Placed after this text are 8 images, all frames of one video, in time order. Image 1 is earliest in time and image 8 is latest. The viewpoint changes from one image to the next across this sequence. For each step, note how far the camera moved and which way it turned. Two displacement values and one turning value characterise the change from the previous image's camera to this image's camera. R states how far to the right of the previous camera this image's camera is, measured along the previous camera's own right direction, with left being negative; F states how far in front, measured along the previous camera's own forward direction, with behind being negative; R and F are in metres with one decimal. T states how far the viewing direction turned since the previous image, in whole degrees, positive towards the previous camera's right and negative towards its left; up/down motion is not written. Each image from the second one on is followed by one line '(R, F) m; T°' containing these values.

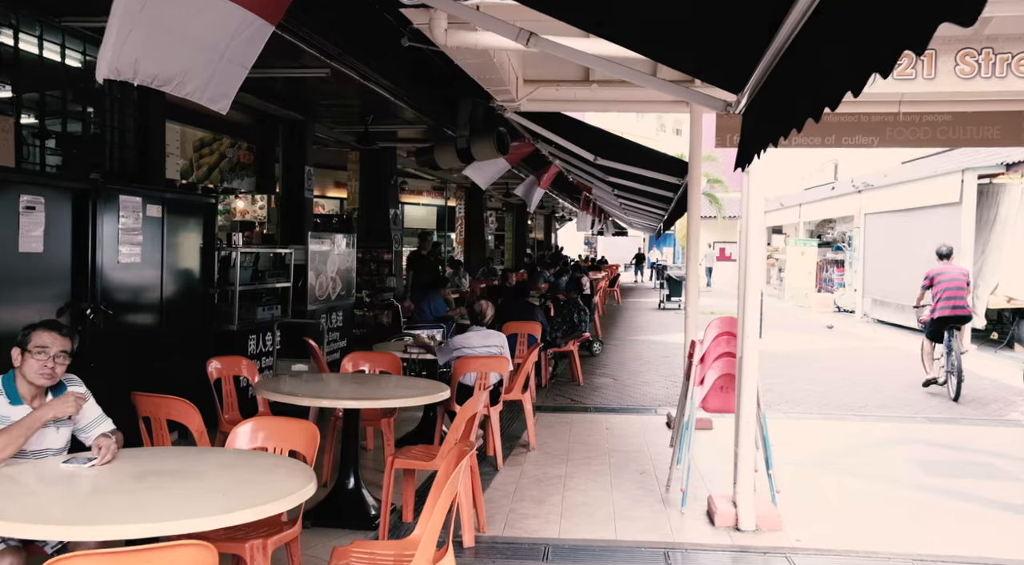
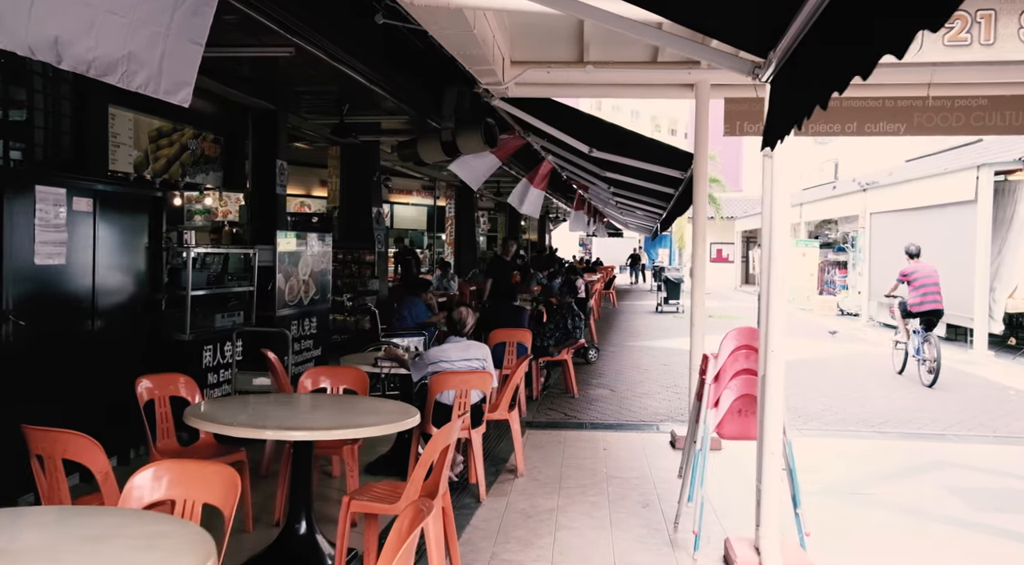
(+0.1, +0.7) m; 0°
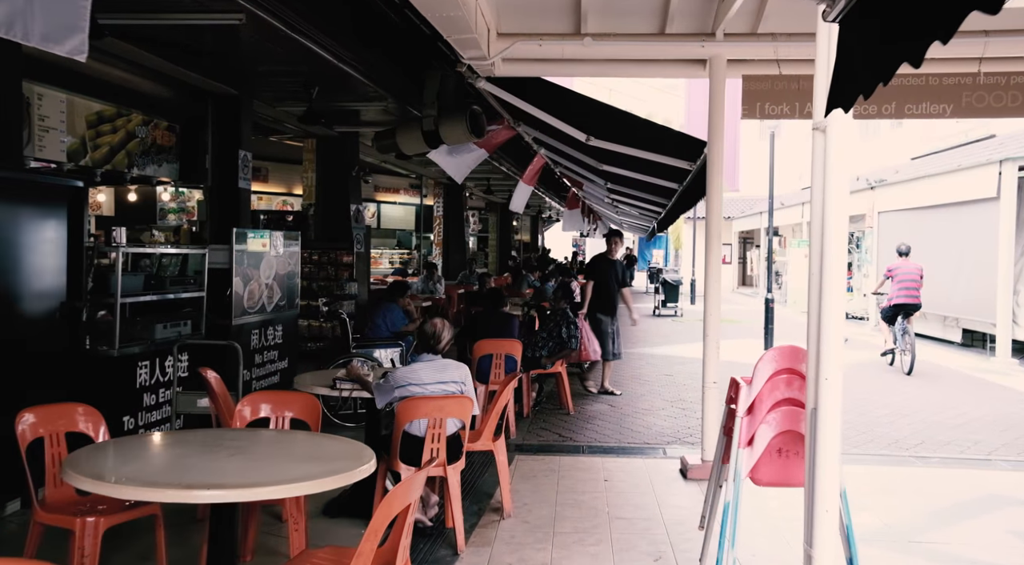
(+0.1, +0.8) m; +1°
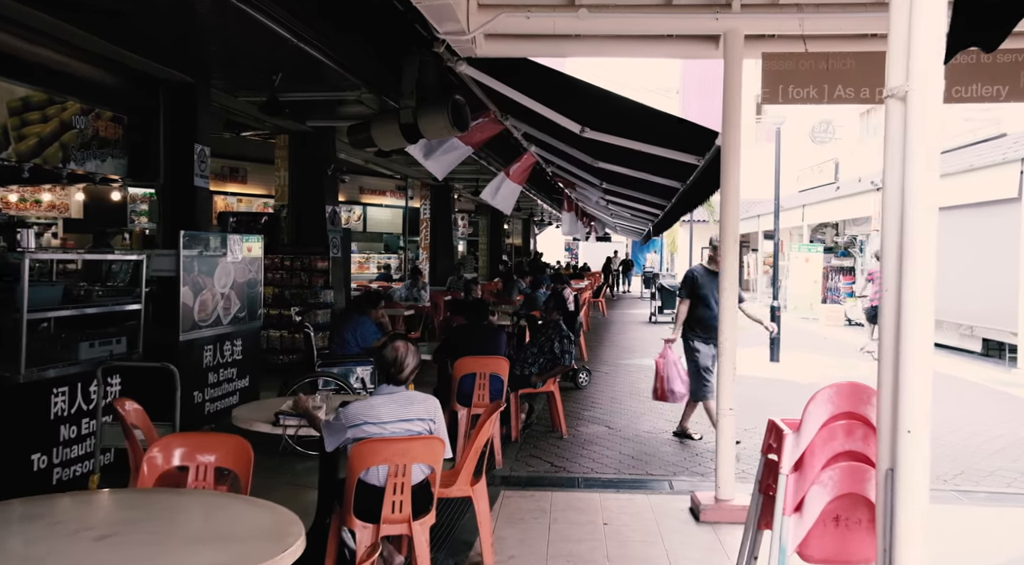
(+0.1, +0.8) m; +1°
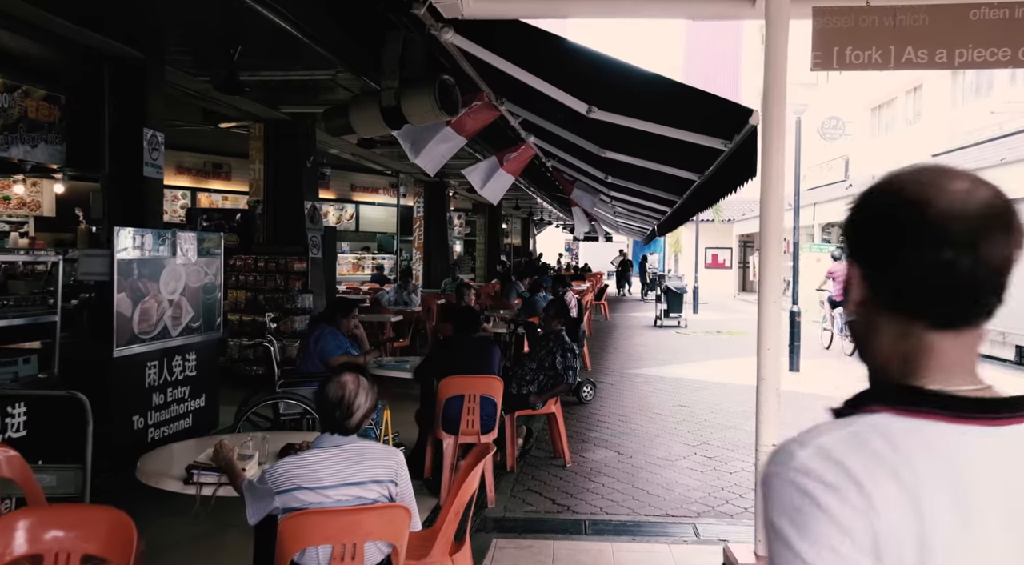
(0.0, +0.9) m; 0°
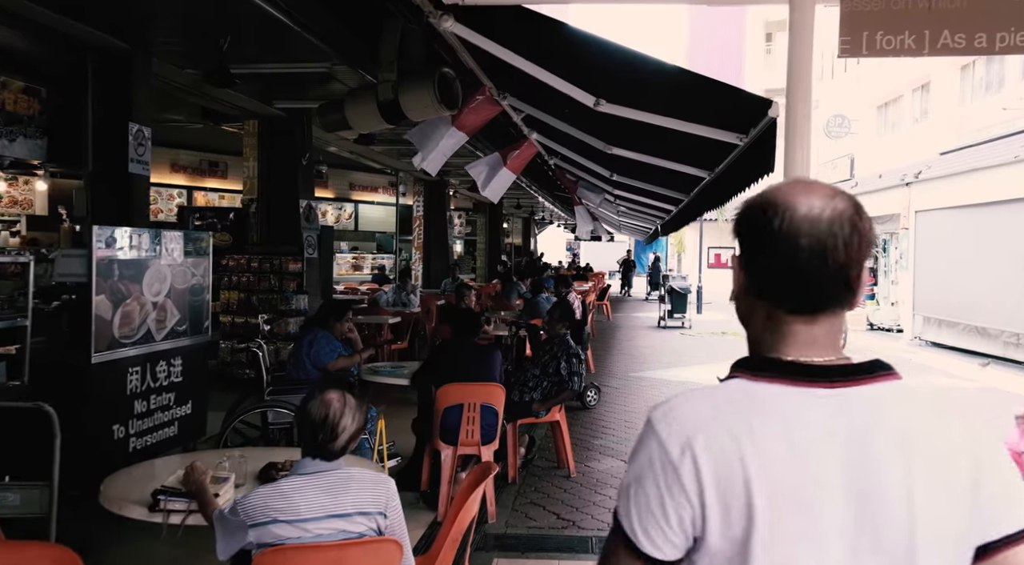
(0.0, +0.3) m; 0°
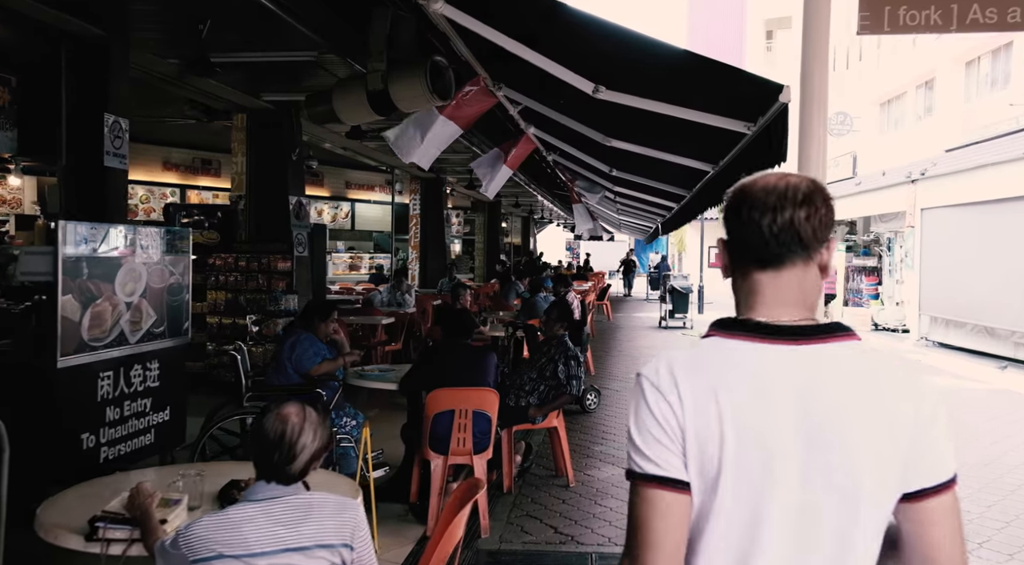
(0.0, +0.3) m; 0°
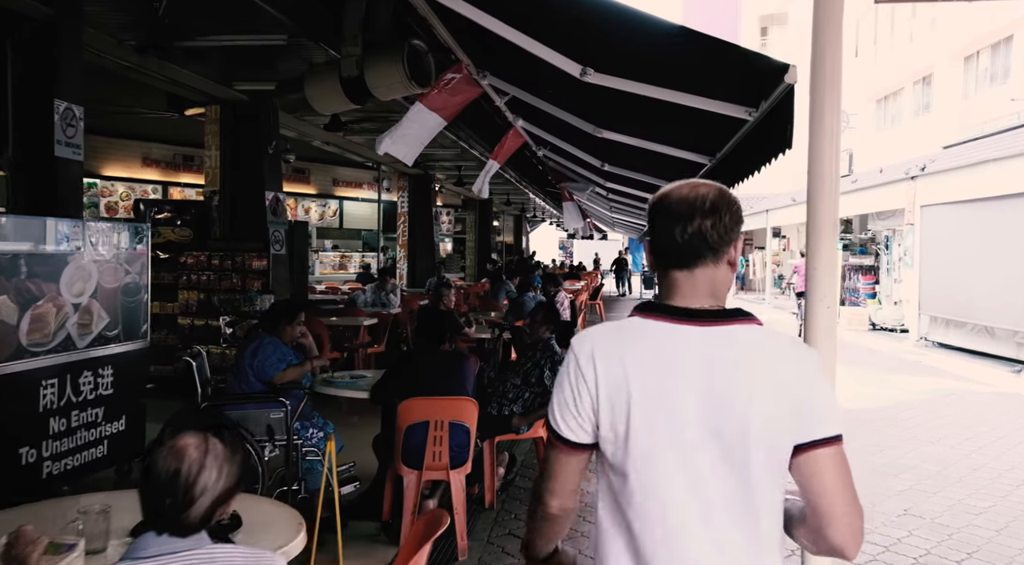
(+0.1, +0.4) m; 0°
